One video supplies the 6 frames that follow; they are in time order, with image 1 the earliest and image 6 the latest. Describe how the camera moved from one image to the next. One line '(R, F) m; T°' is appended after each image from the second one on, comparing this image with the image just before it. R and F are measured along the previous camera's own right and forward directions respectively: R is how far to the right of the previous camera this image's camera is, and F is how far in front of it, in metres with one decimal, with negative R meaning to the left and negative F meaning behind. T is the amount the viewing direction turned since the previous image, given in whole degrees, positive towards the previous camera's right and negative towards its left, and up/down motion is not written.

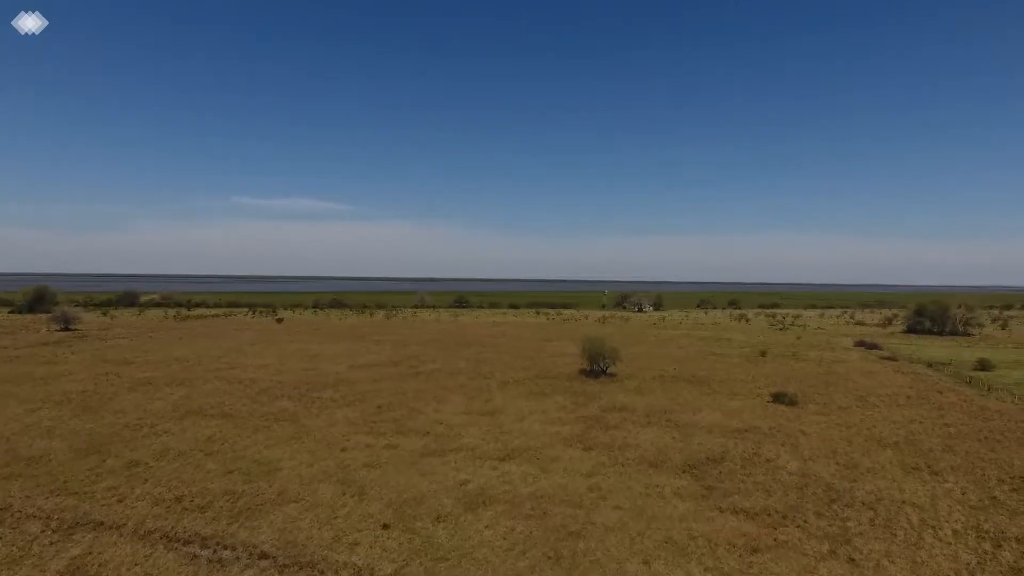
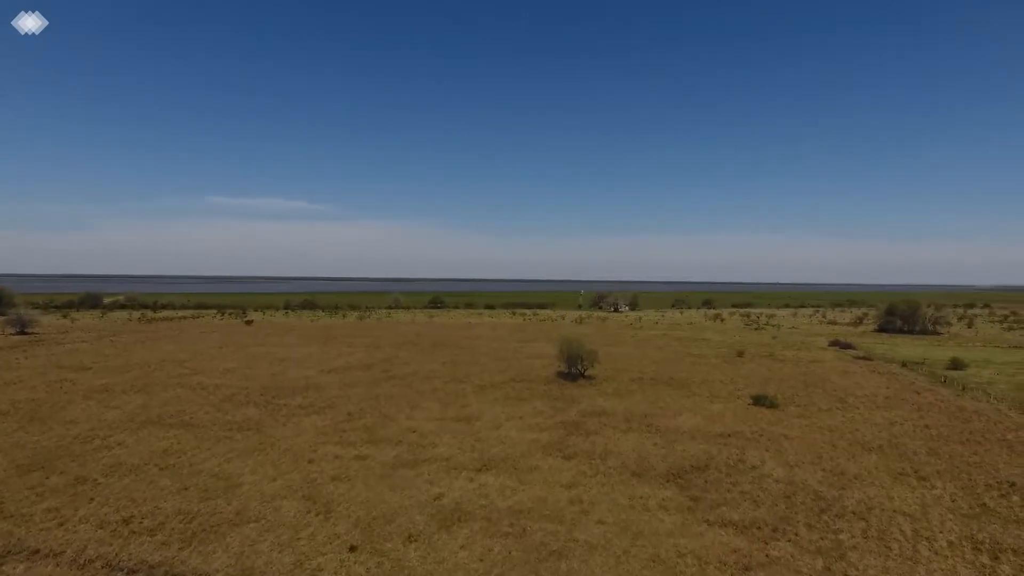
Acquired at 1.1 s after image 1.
(0.0, +0.9) m; +3°
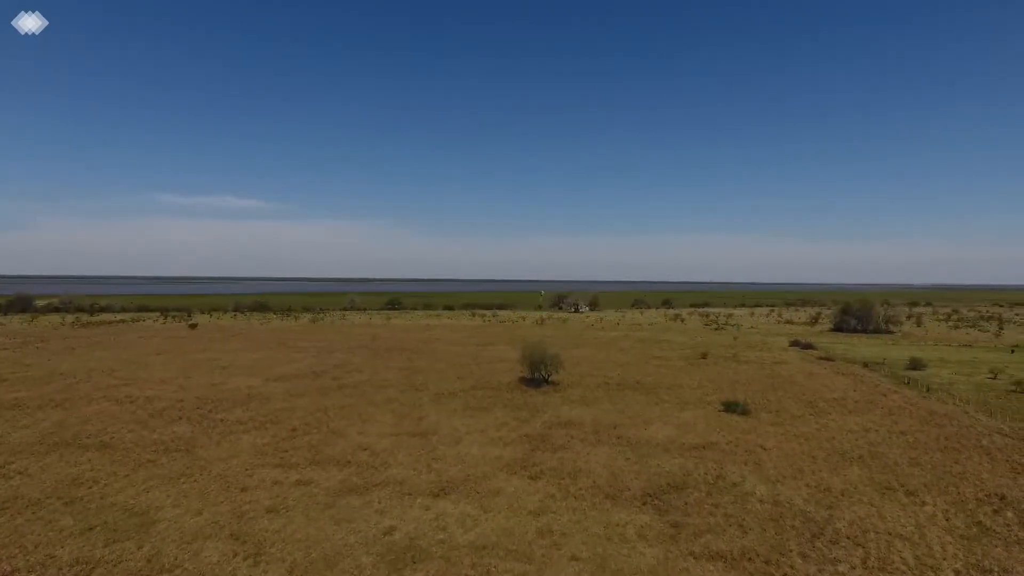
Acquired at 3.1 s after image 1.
(0.0, +1.8) m; +4°
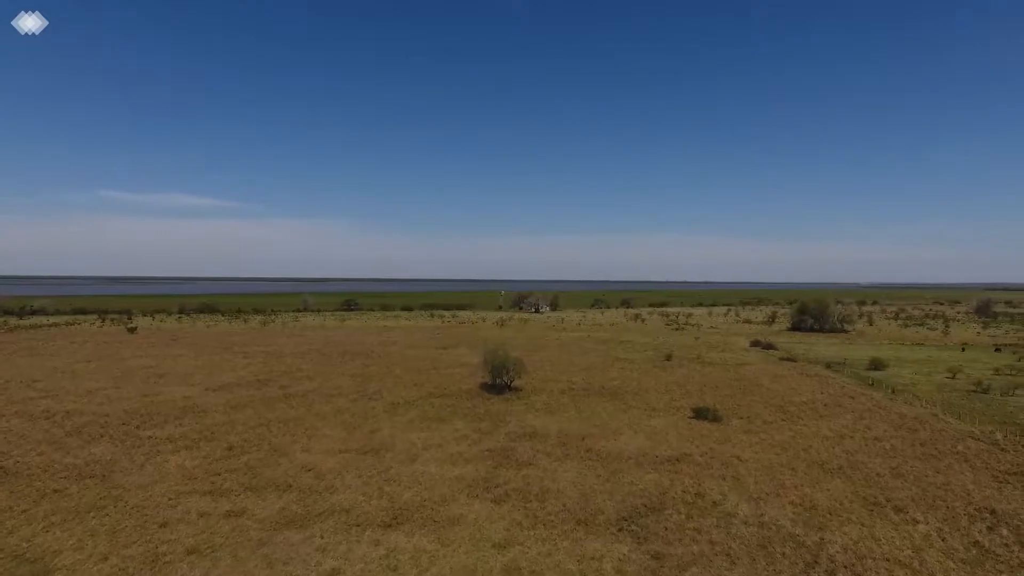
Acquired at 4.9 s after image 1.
(0.0, +1.7) m; +4°
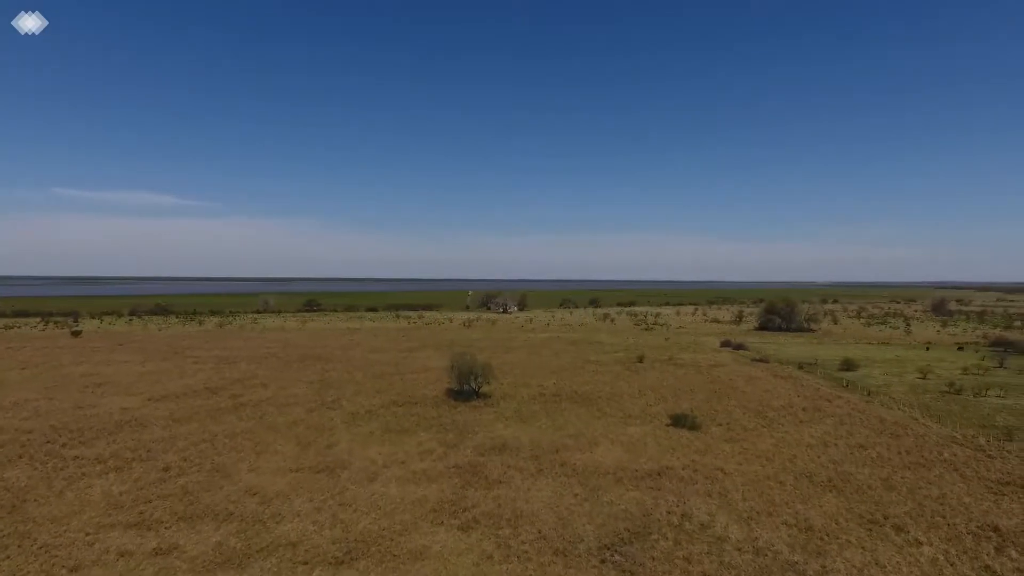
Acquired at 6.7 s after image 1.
(0.0, +1.6) m; +4°
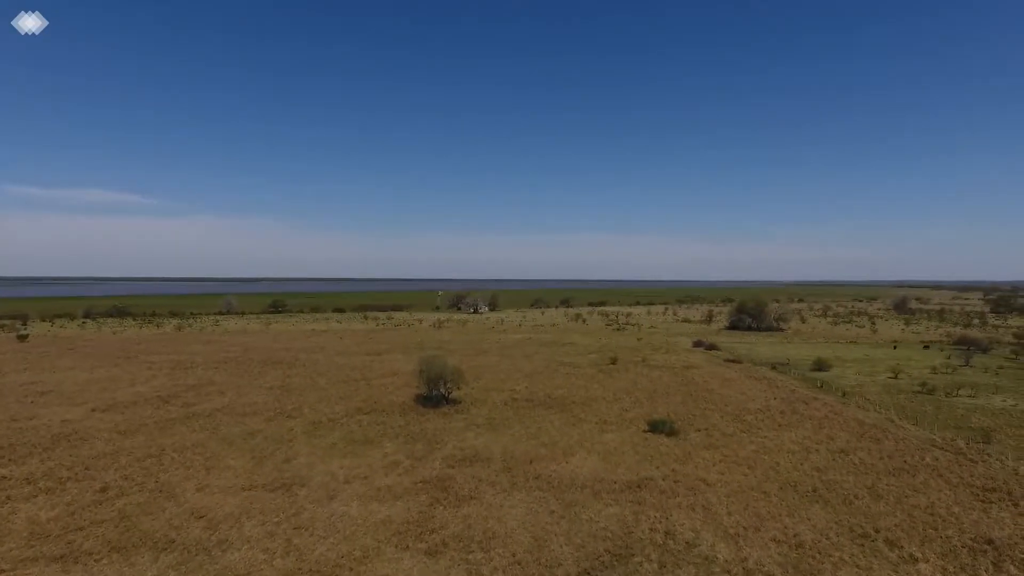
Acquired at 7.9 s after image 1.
(0.0, +1.1) m; +3°
